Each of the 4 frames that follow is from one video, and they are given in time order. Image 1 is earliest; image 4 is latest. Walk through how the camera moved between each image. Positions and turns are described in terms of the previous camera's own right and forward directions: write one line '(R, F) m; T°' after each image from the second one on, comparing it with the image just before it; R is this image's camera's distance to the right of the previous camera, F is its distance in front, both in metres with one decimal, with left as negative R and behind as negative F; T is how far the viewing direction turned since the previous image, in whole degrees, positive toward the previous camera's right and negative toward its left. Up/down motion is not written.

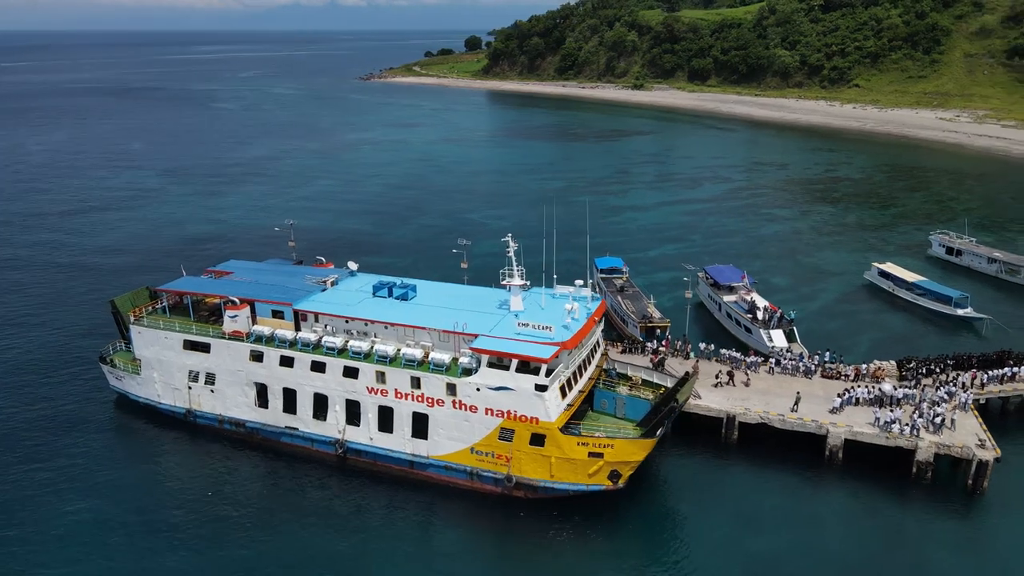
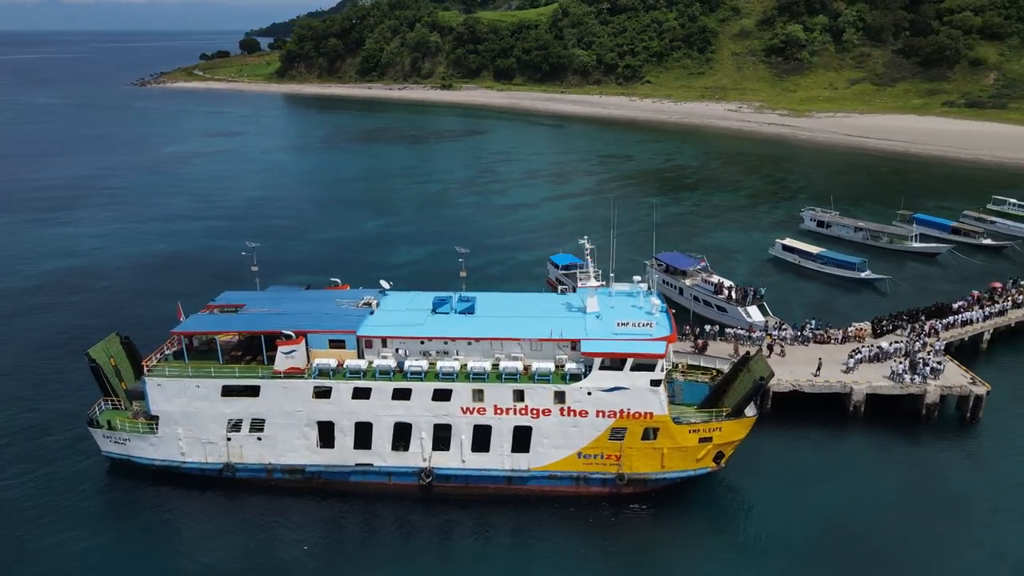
(-13.4, +2.2) m; +16°
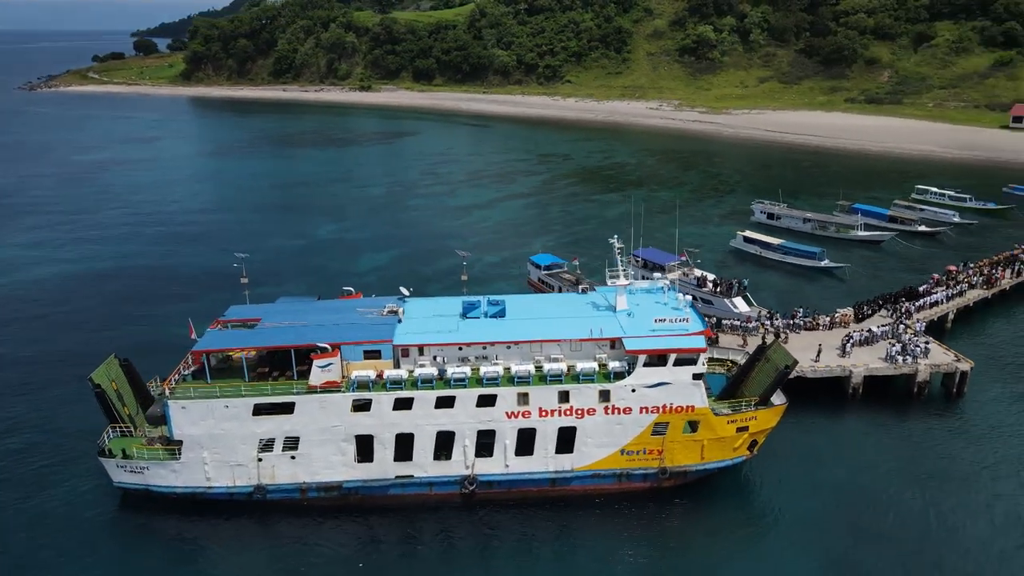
(-5.7, +0.5) m; +7°
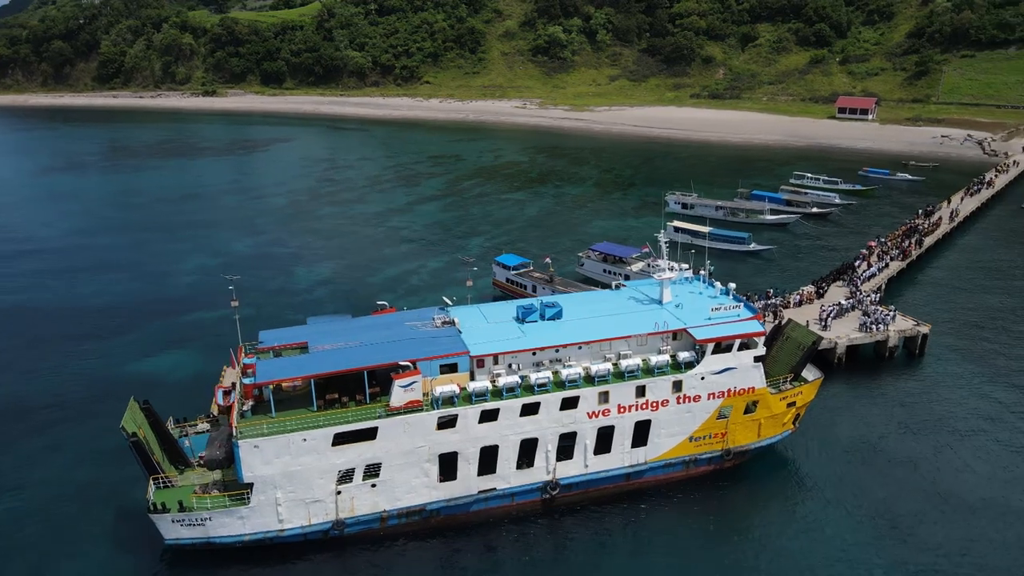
(-10.1, +1.4) m; +12°
